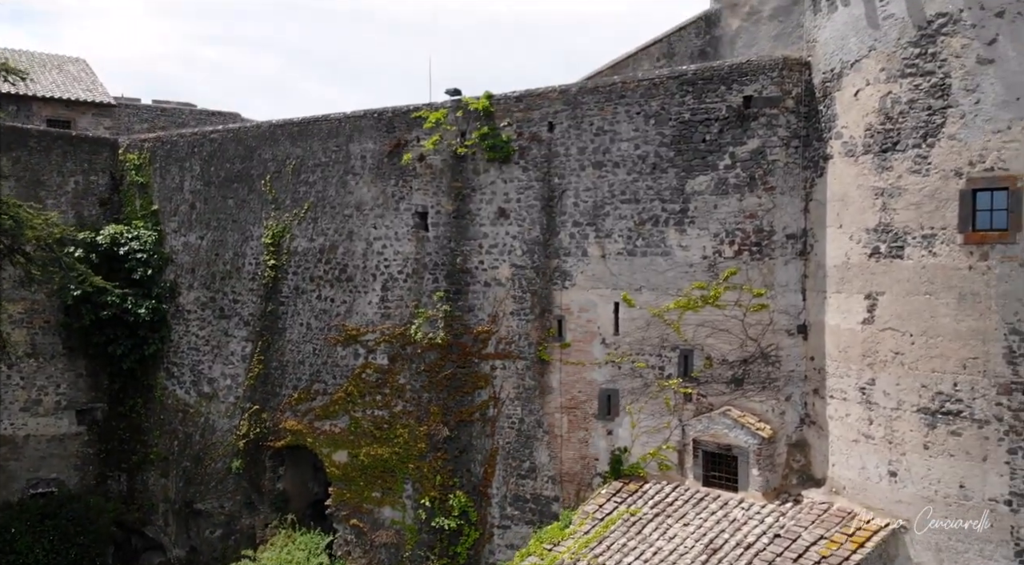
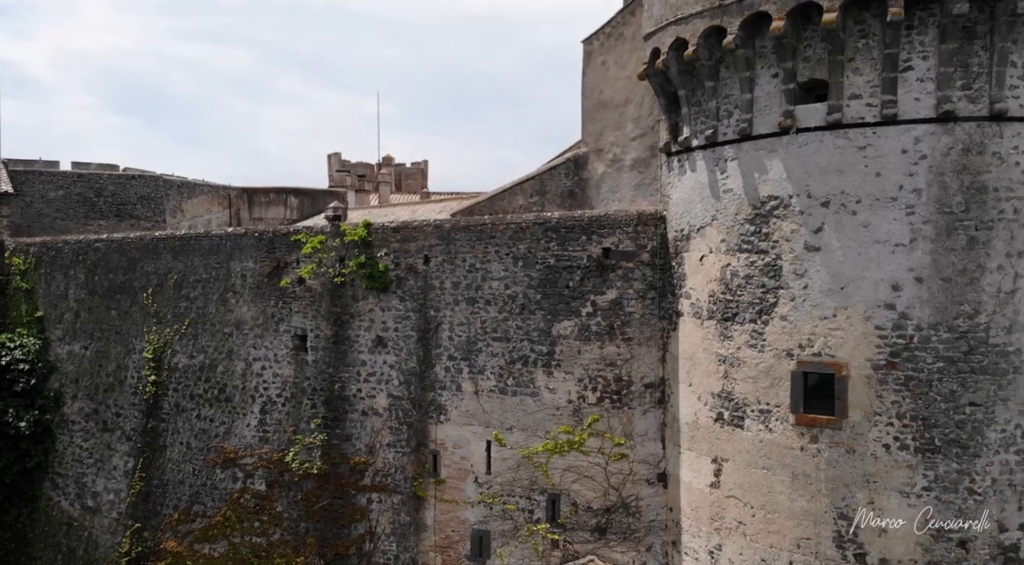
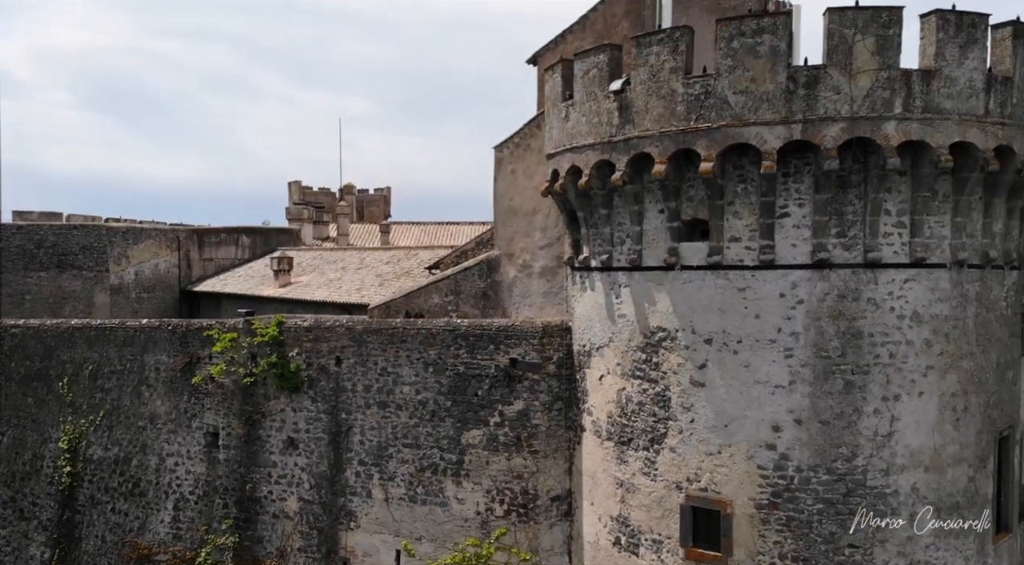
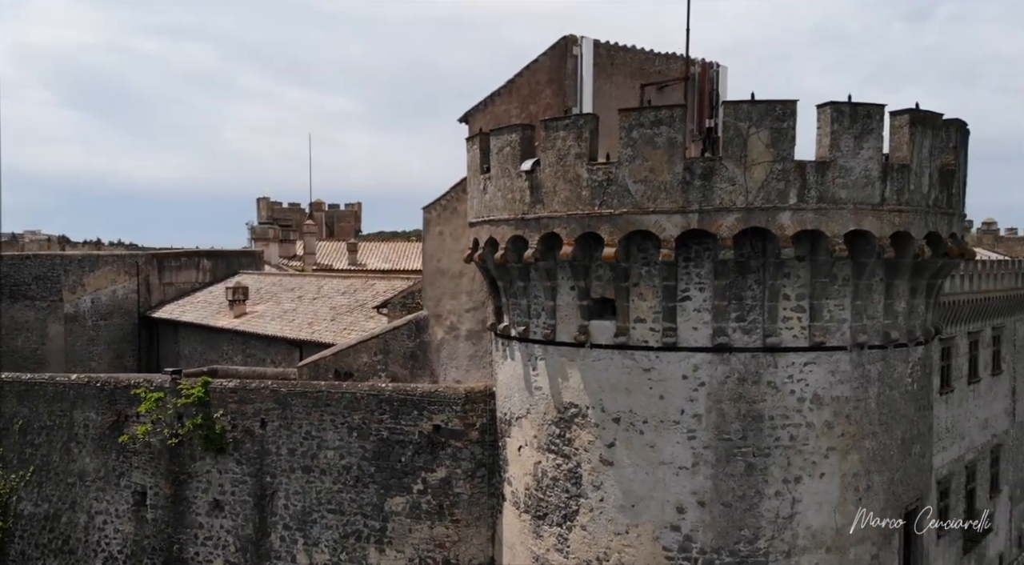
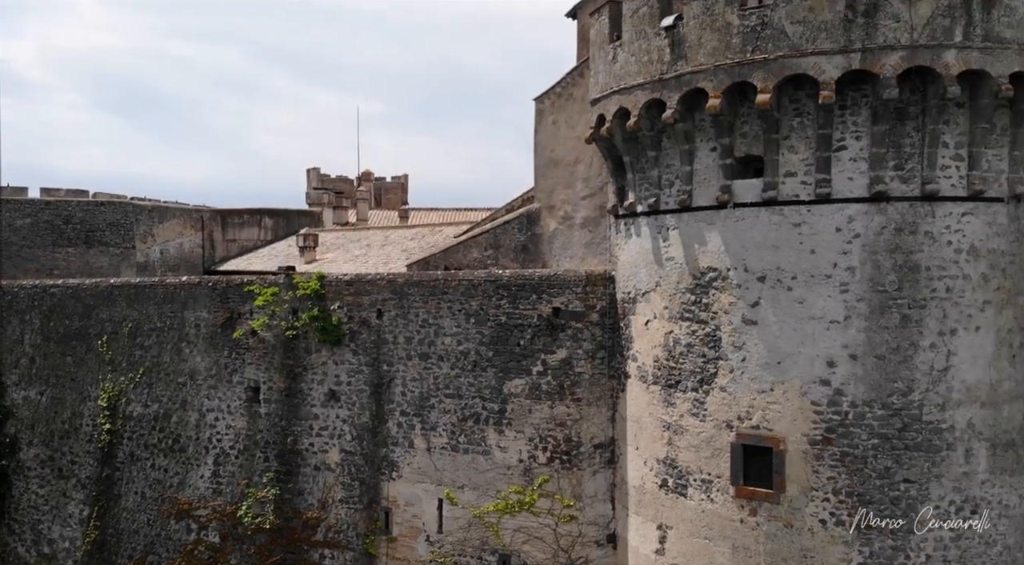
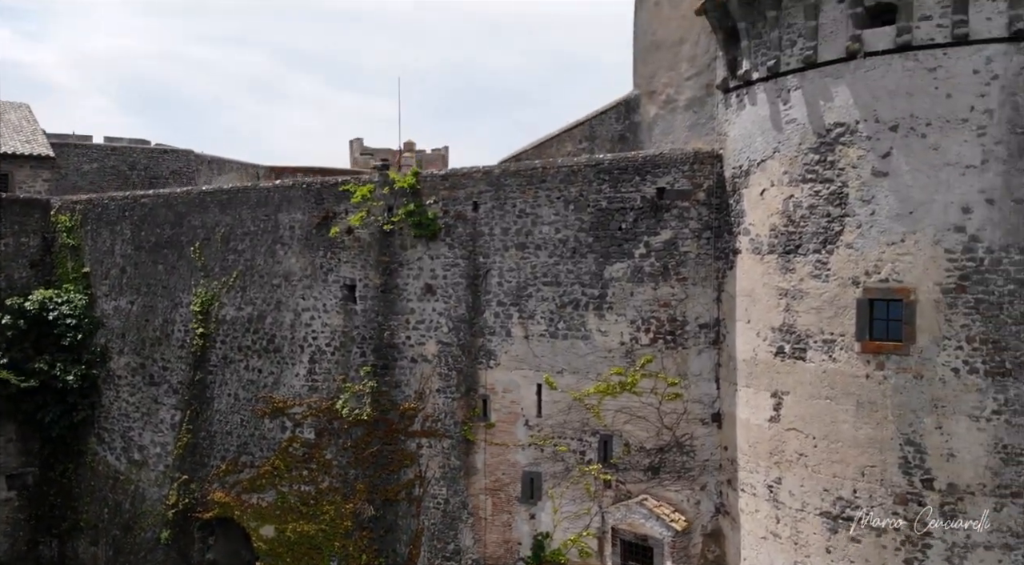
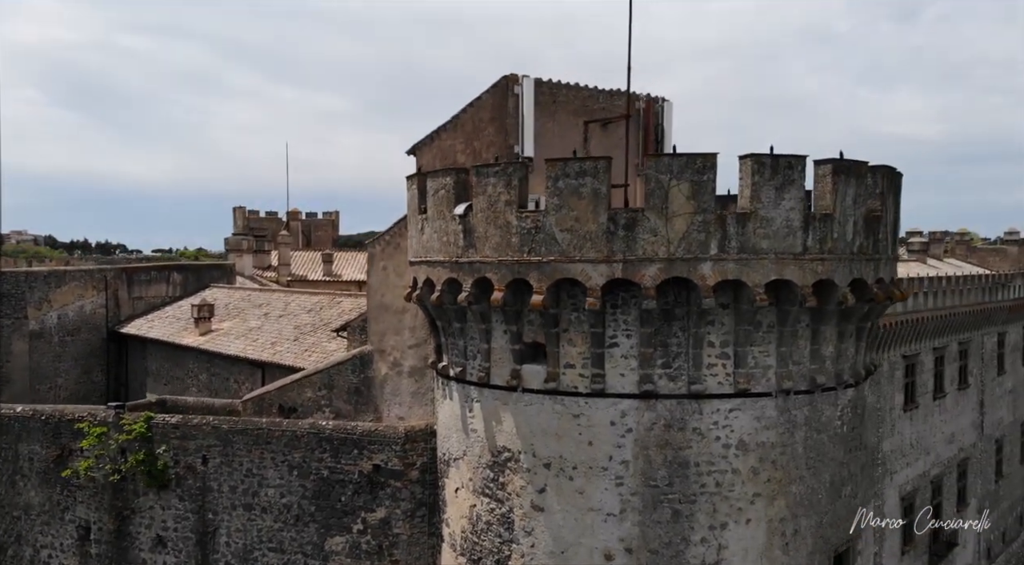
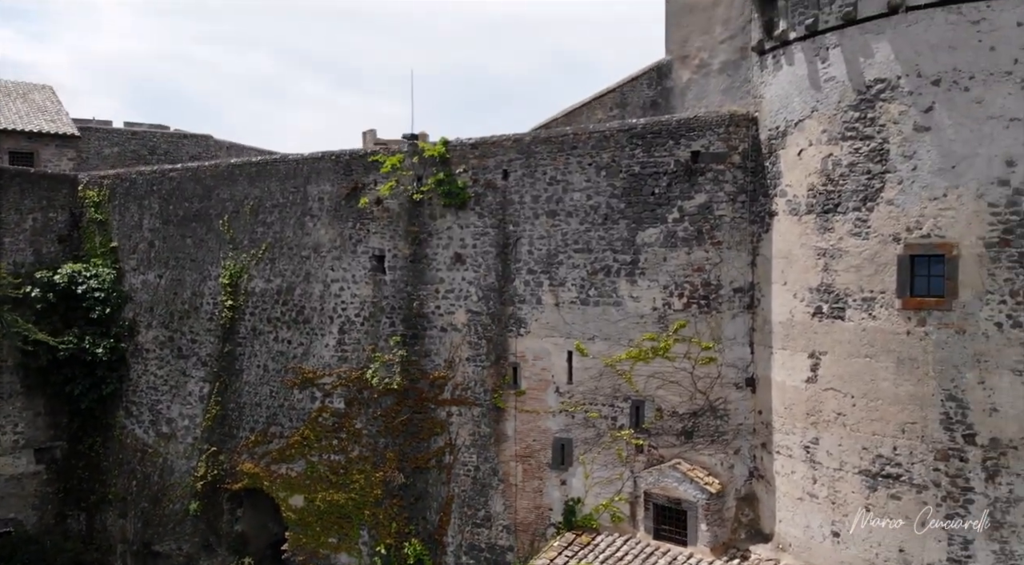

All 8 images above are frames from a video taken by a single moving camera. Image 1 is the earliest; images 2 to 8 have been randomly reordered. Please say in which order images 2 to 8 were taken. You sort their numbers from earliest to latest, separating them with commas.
8, 6, 2, 5, 3, 4, 7
